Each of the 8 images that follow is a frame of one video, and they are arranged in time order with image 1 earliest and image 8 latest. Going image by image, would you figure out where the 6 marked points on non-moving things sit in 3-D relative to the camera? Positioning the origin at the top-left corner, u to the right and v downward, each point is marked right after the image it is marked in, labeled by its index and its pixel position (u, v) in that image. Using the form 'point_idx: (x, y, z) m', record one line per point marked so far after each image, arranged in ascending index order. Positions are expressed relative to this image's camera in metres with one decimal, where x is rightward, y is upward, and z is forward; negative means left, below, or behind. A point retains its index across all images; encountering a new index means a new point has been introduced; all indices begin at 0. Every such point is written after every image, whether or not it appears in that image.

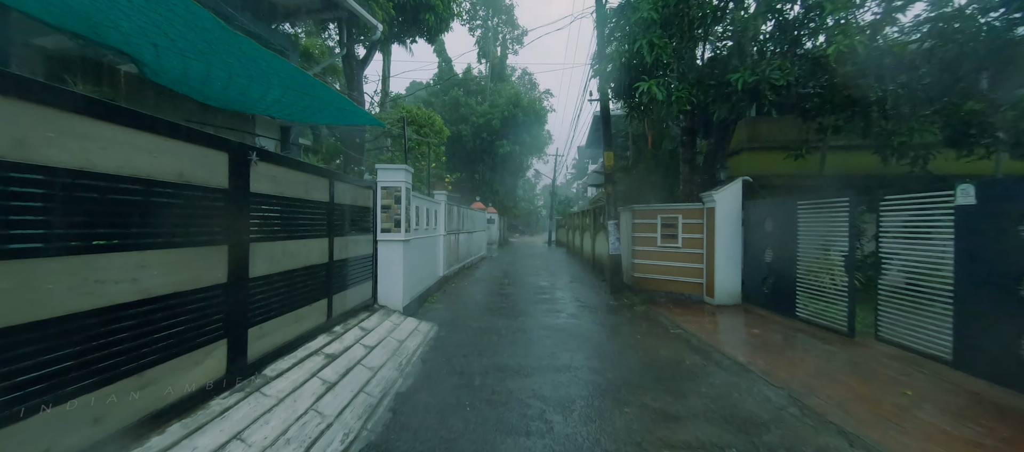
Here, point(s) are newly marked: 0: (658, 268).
0: (+3.6, -1.0, +8.6) m
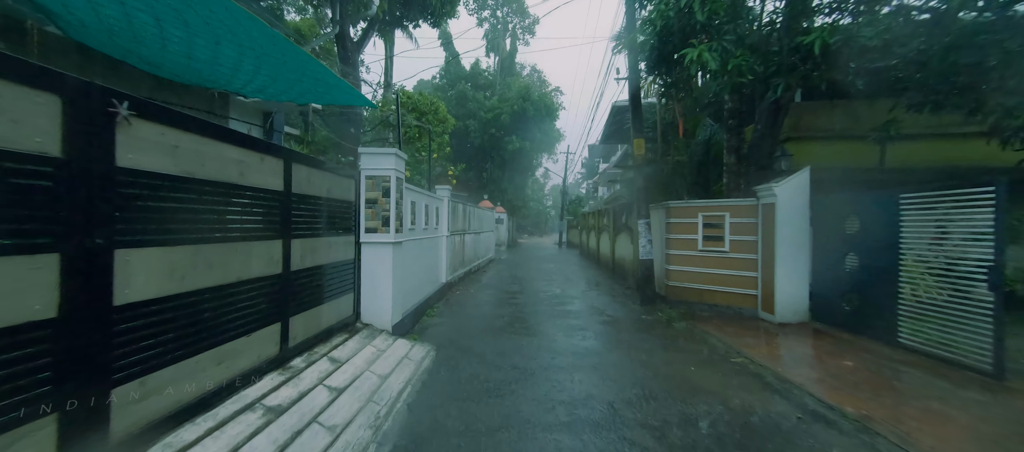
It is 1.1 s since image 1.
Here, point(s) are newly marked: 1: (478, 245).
0: (+3.9, -1.0, +7.2) m
1: (-1.4, -0.8, +14.2) m
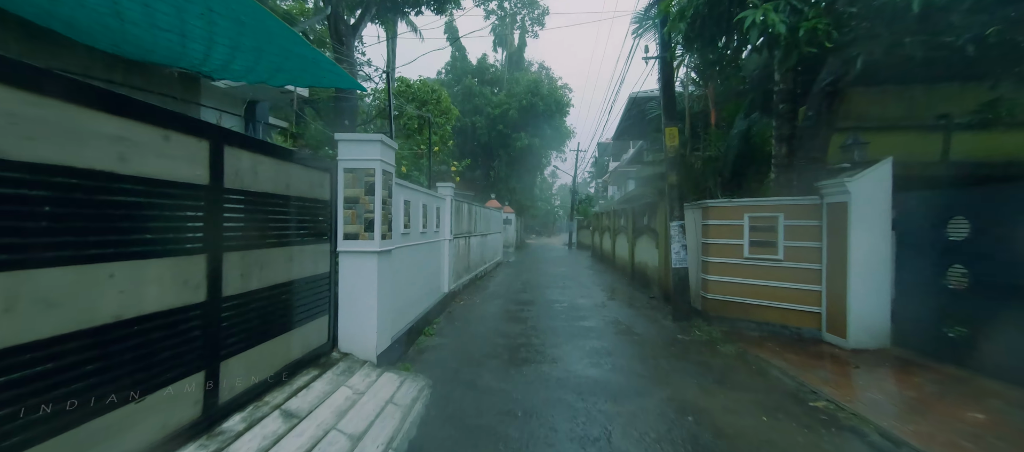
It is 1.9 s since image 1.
0: (+4.1, -1.1, +6.1) m
1: (-1.0, -0.8, +13.2) m
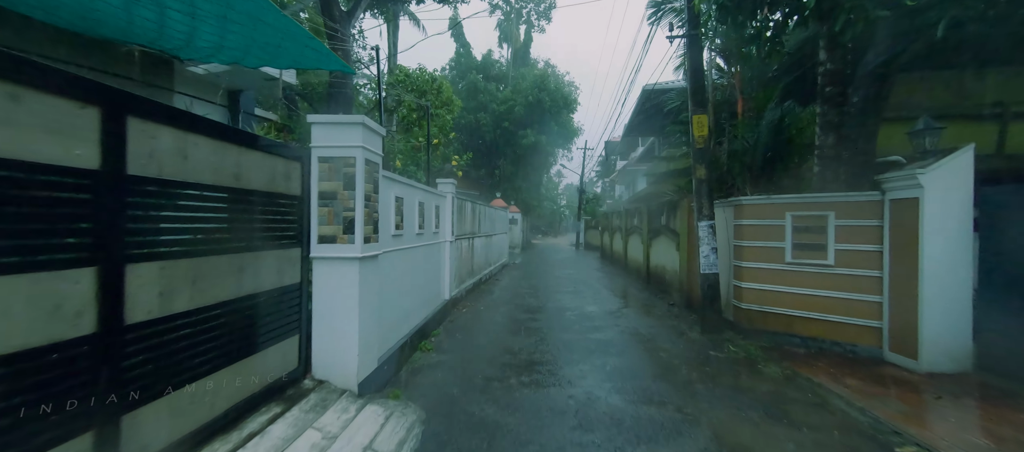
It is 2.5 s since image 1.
0: (+4.2, -1.1, +5.3) m
1: (-0.8, -0.8, +12.5) m
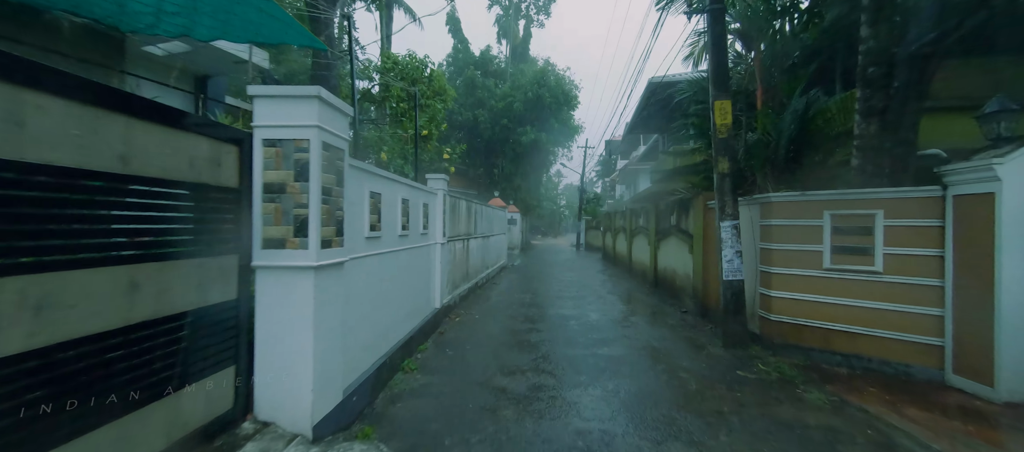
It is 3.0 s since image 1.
0: (+4.2, -1.1, +4.6) m
1: (-0.8, -0.8, +11.8) m
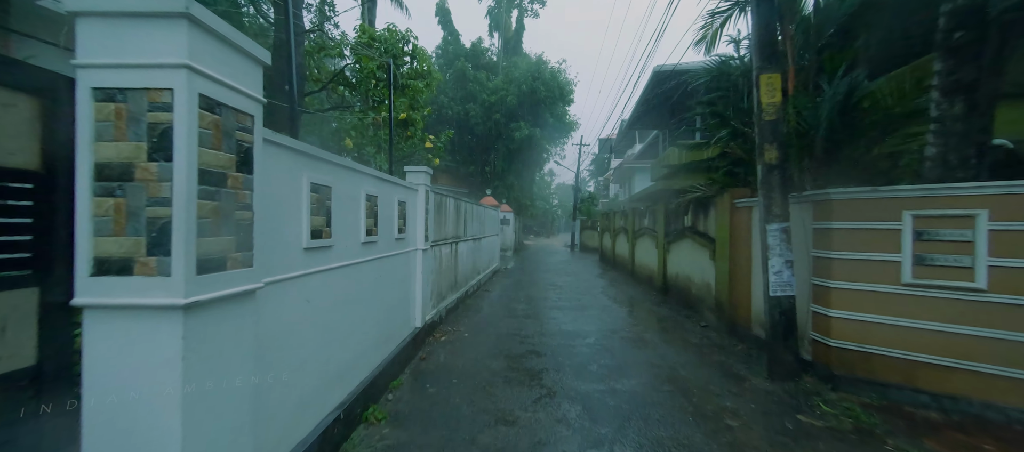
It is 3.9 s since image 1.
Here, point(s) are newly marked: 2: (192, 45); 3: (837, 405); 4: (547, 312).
0: (+4.1, -1.1, +3.7) m
1: (-1.0, -0.9, +10.7) m
2: (-1.4, +0.8, +1.5) m
3: (+3.5, -1.9, +3.8) m
4: (+0.8, -1.9, +7.9) m
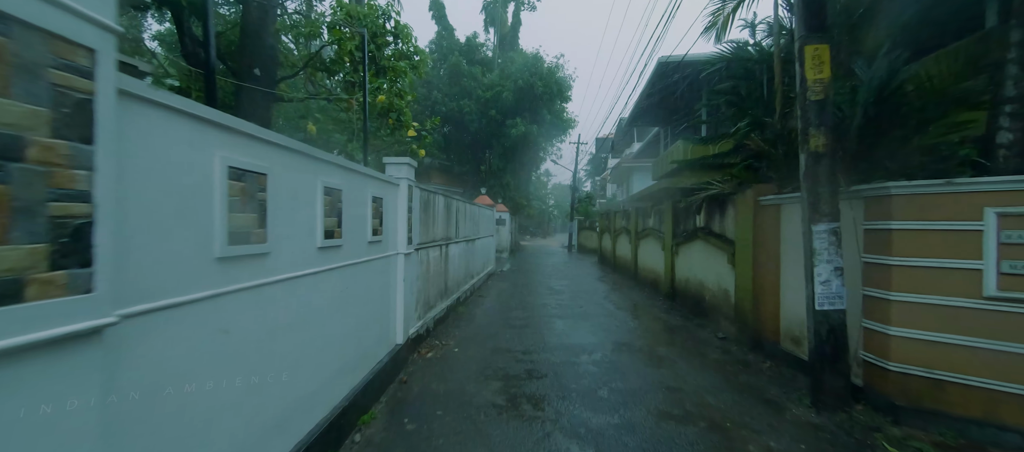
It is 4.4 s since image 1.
0: (+4.1, -1.1, +3.0) m
1: (-1.1, -0.9, +9.9) m
2: (-1.5, +0.8, +0.8) m
3: (+3.4, -1.9, +3.1) m
4: (+0.7, -1.9, +7.2) m
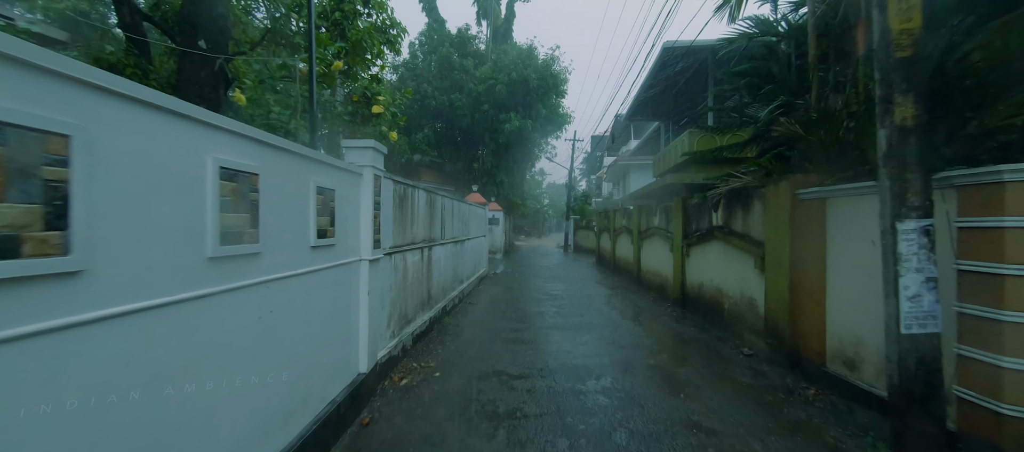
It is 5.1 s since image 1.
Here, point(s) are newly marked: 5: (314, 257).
0: (+4.0, -1.1, +2.2) m
1: (-1.3, -0.9, +9.0) m
2: (-1.5, +0.8, -0.1) m
3: (+3.4, -1.9, +2.3) m
4: (+0.6, -1.9, +6.3) m
5: (-1.6, -0.3, +3.0) m
